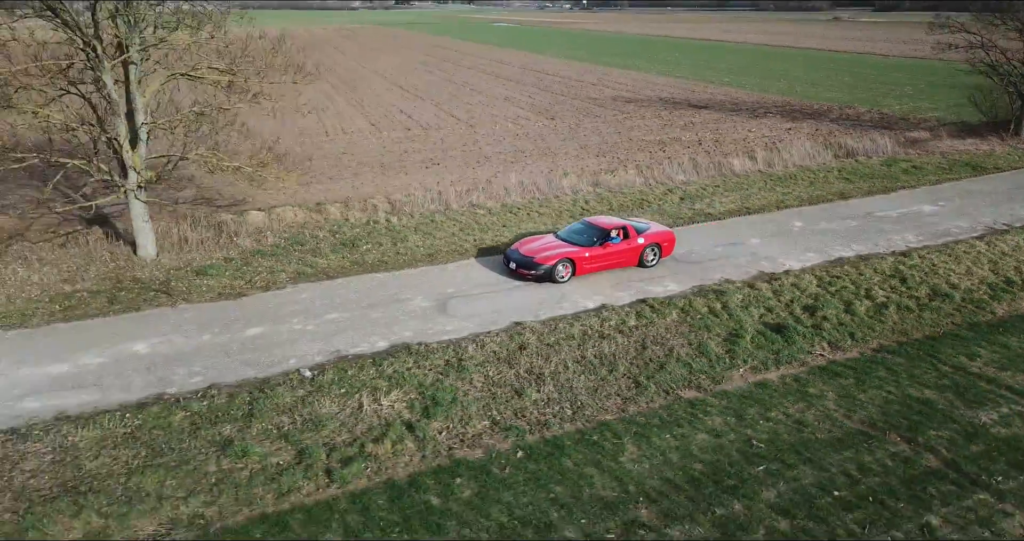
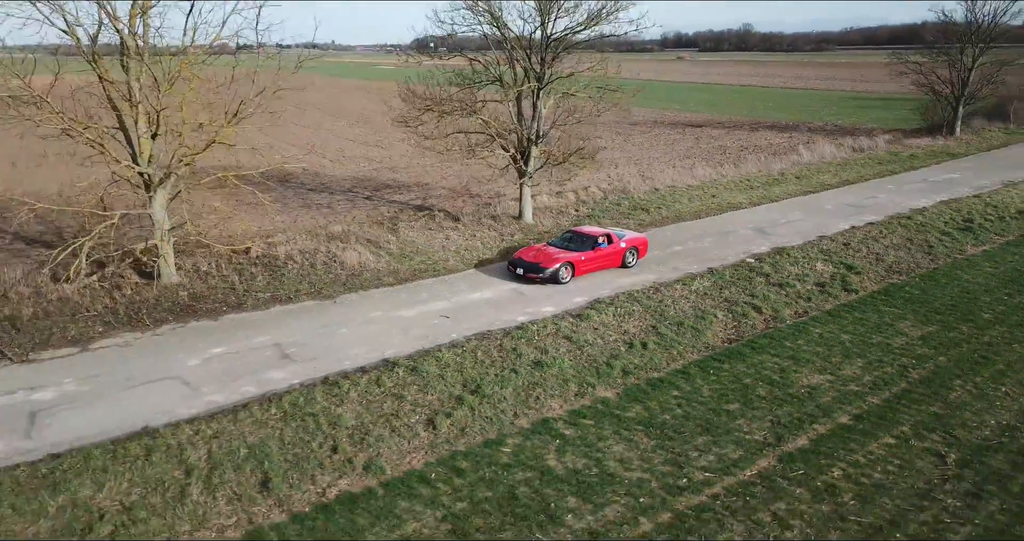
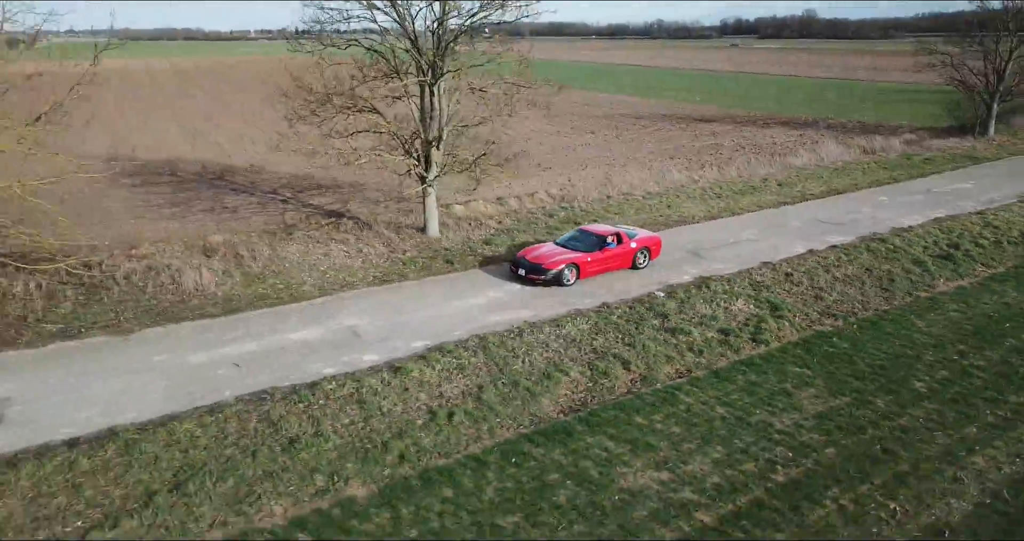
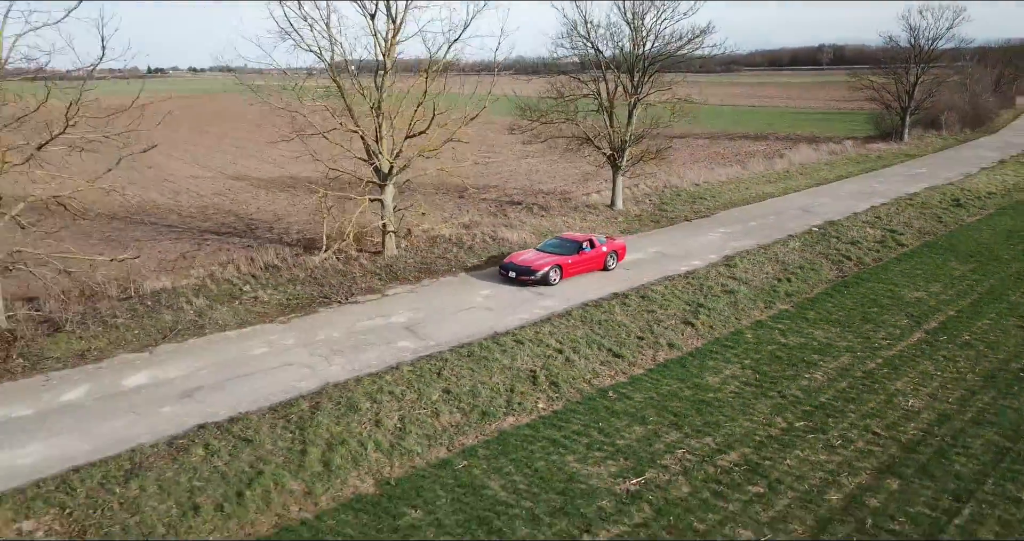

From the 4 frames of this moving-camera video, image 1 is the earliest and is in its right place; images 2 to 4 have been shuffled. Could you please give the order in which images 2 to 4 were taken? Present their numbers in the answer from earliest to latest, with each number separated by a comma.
3, 2, 4
